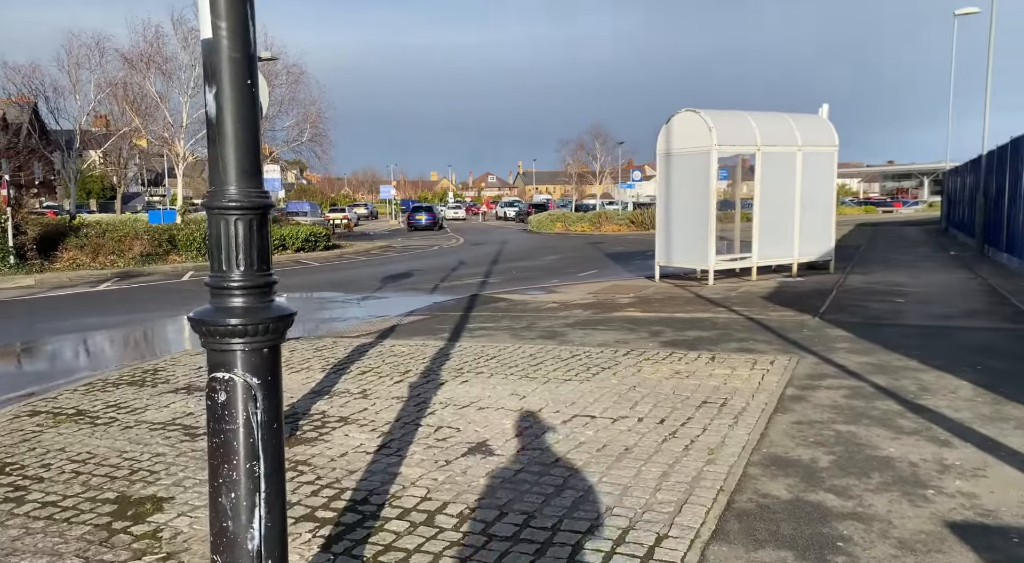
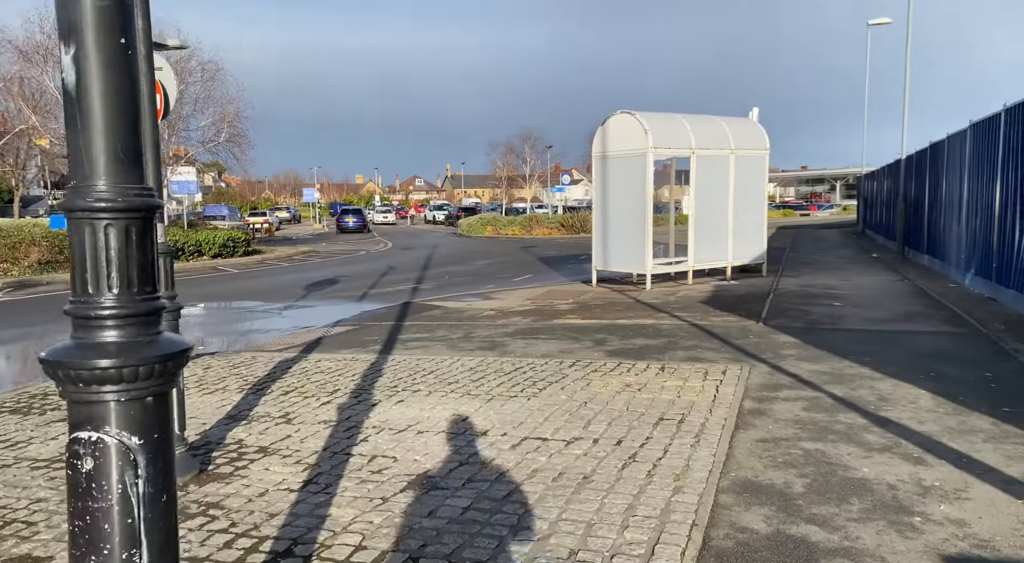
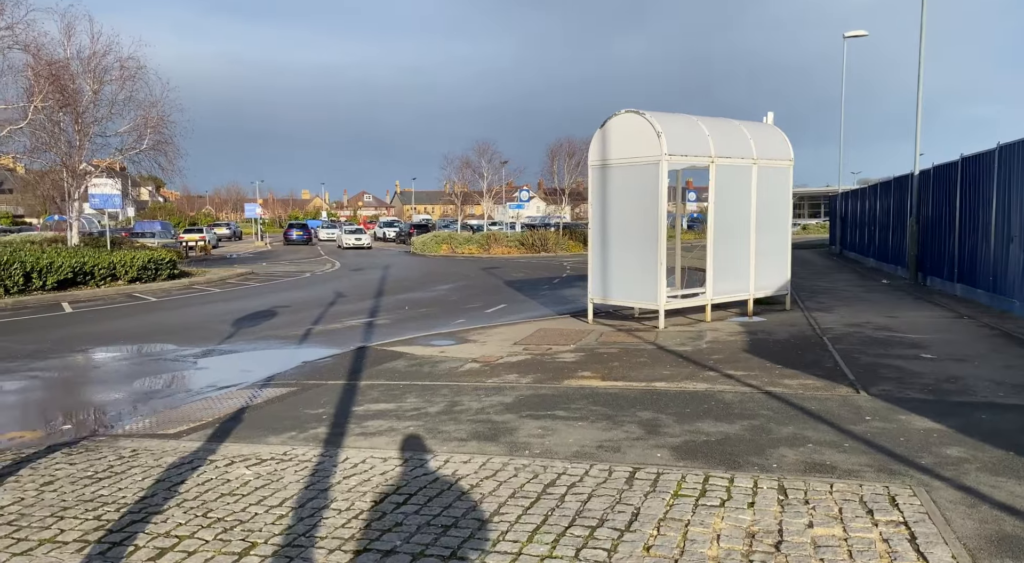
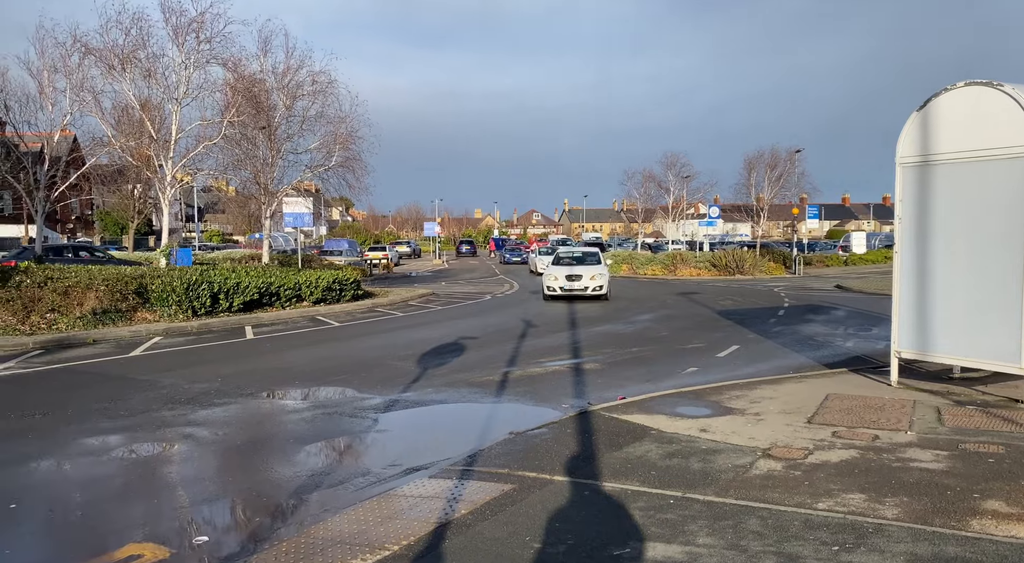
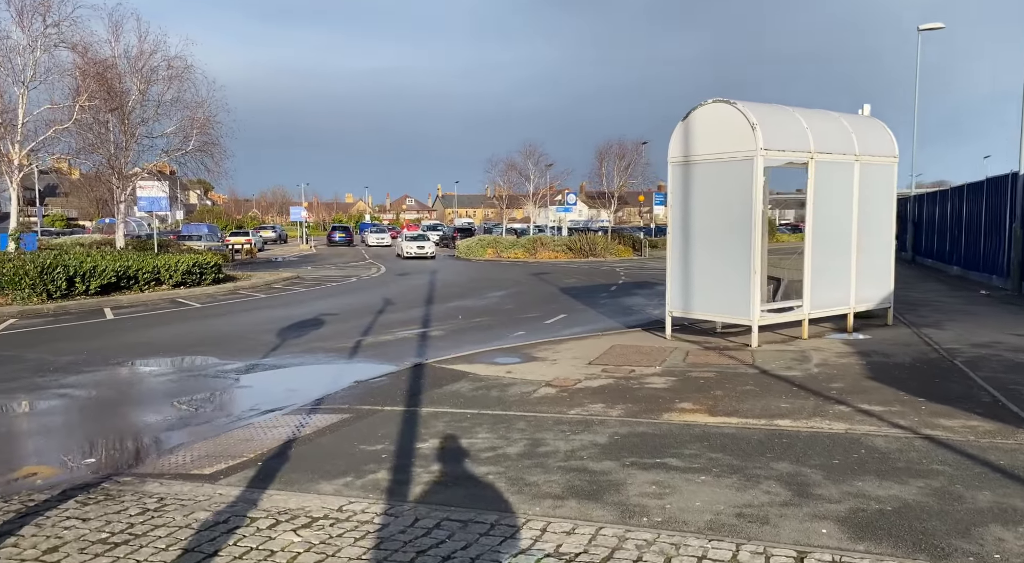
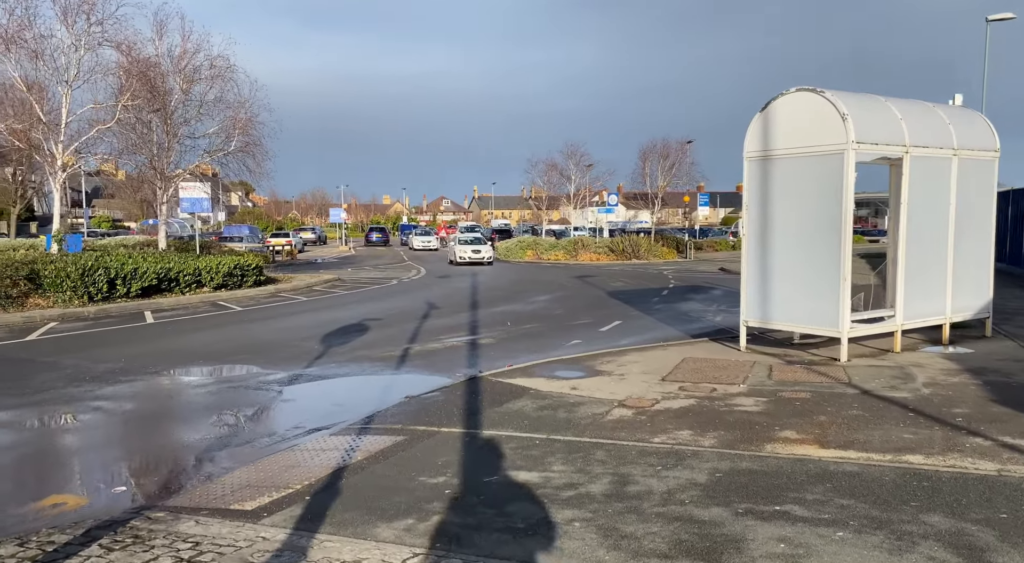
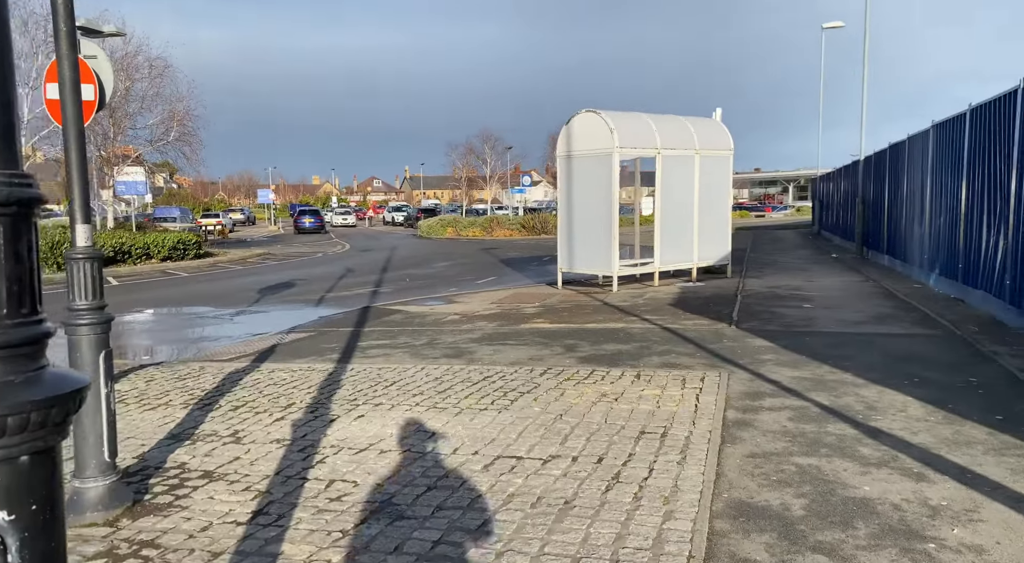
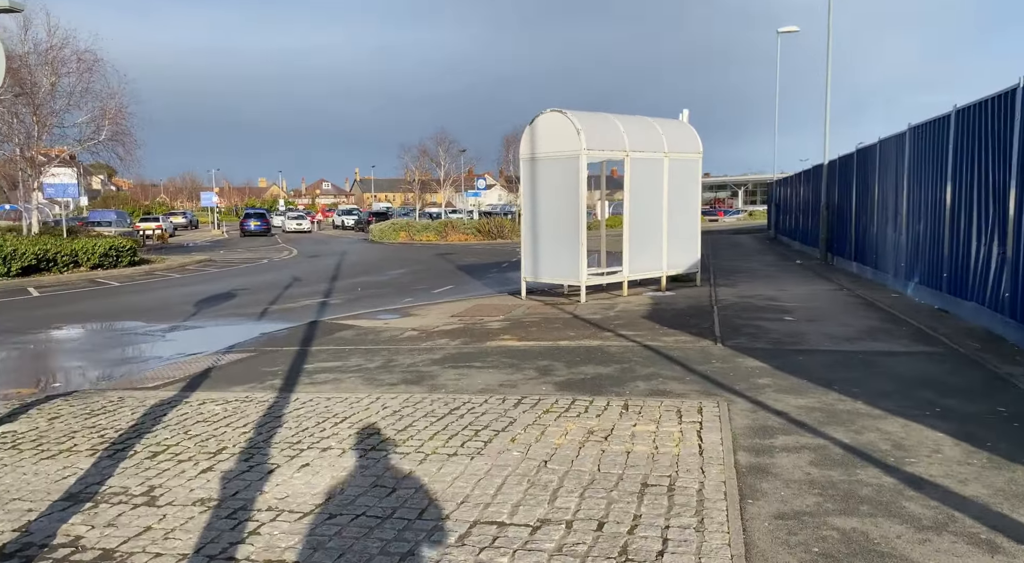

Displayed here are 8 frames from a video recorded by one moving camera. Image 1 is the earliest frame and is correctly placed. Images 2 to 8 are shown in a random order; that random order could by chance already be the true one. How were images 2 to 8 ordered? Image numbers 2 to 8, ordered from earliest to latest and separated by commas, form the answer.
2, 7, 8, 3, 5, 6, 4
